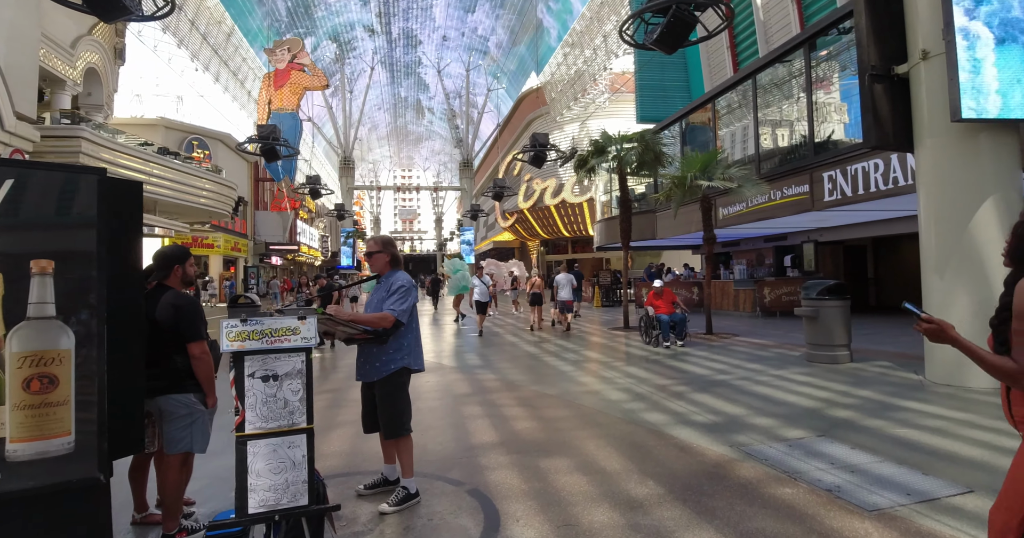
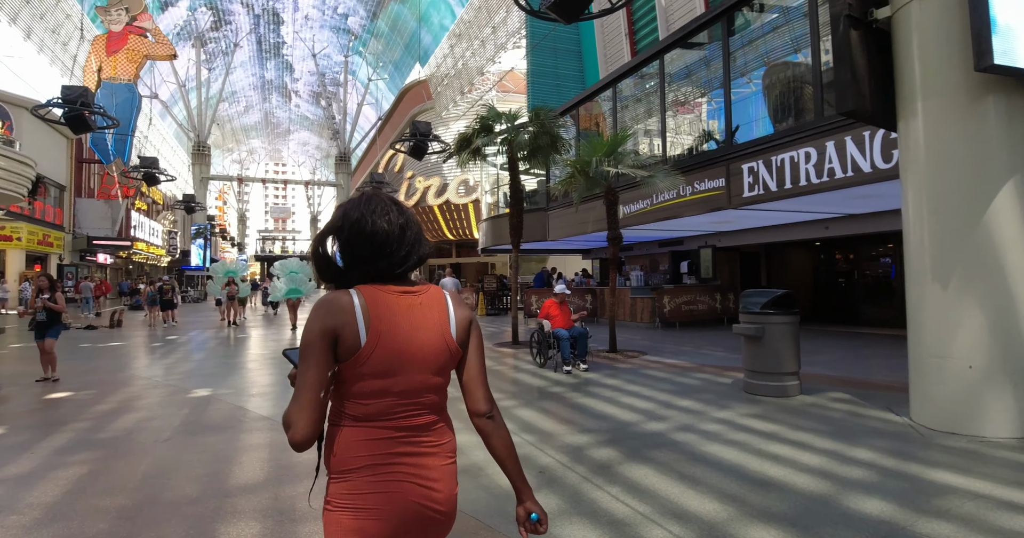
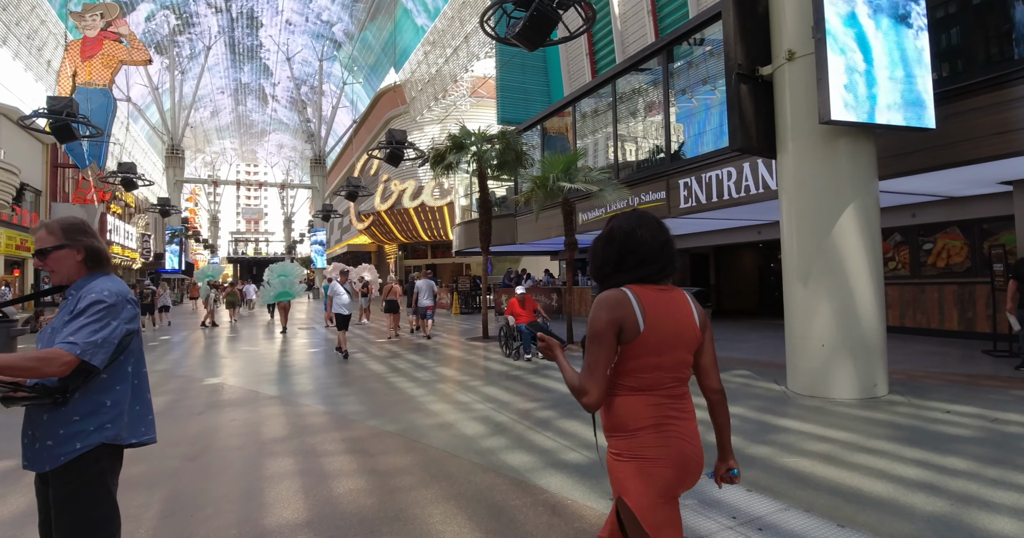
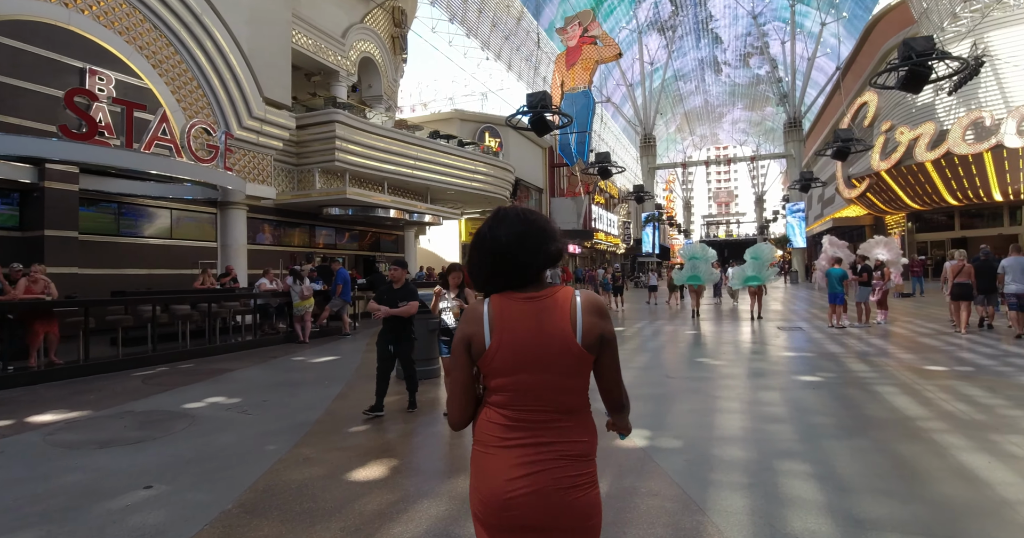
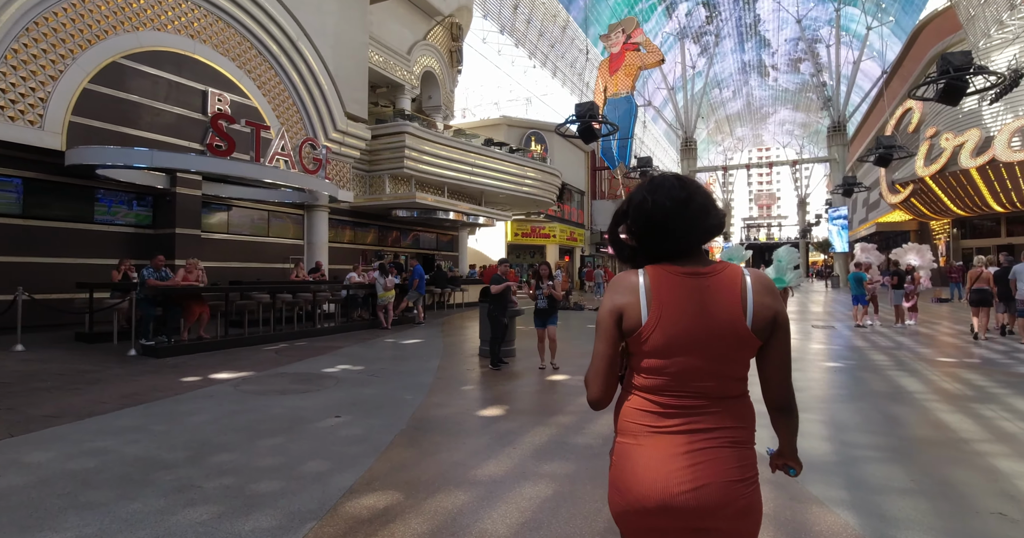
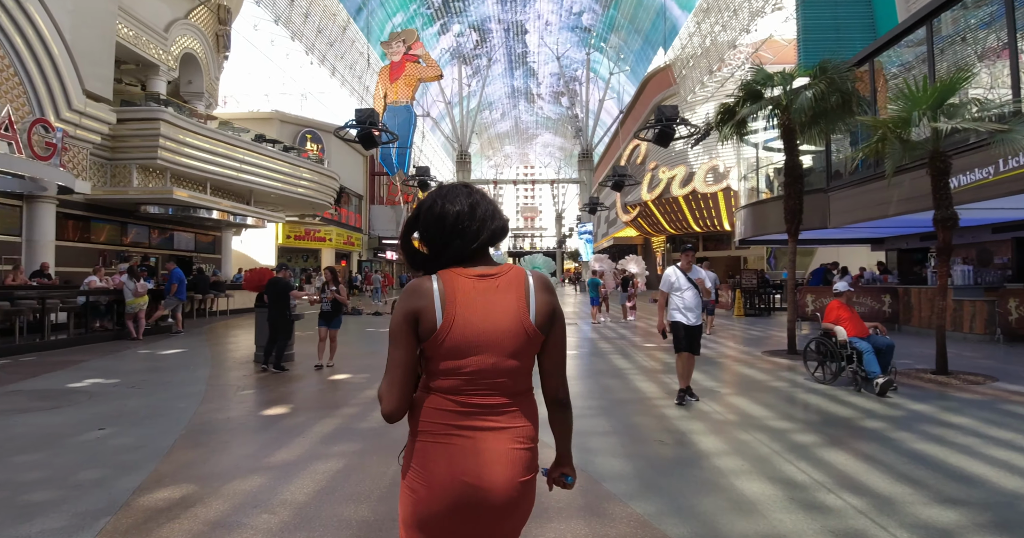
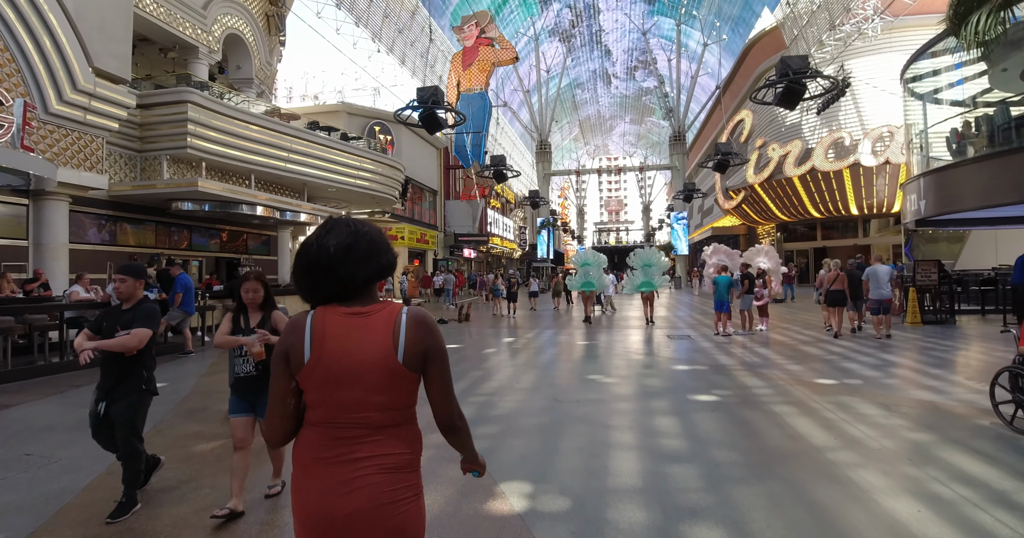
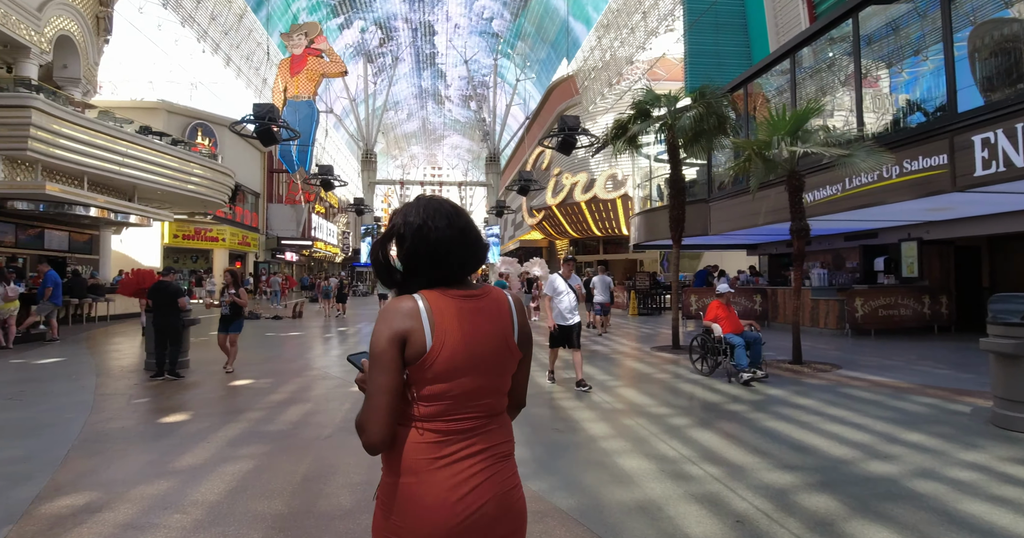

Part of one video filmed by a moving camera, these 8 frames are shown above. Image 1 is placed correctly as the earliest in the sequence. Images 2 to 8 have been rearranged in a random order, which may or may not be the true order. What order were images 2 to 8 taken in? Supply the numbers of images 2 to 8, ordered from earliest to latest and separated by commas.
3, 2, 8, 6, 5, 4, 7
